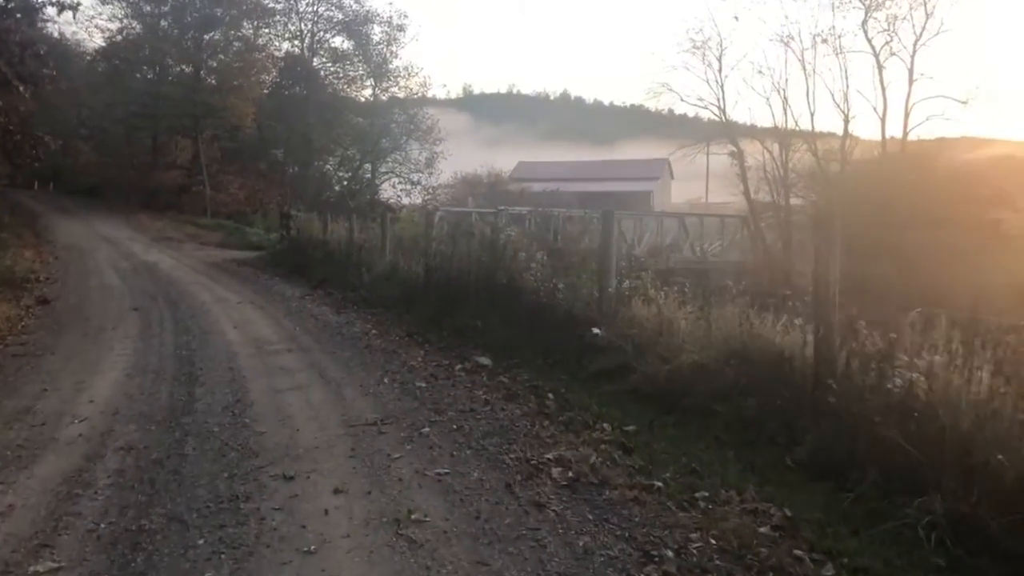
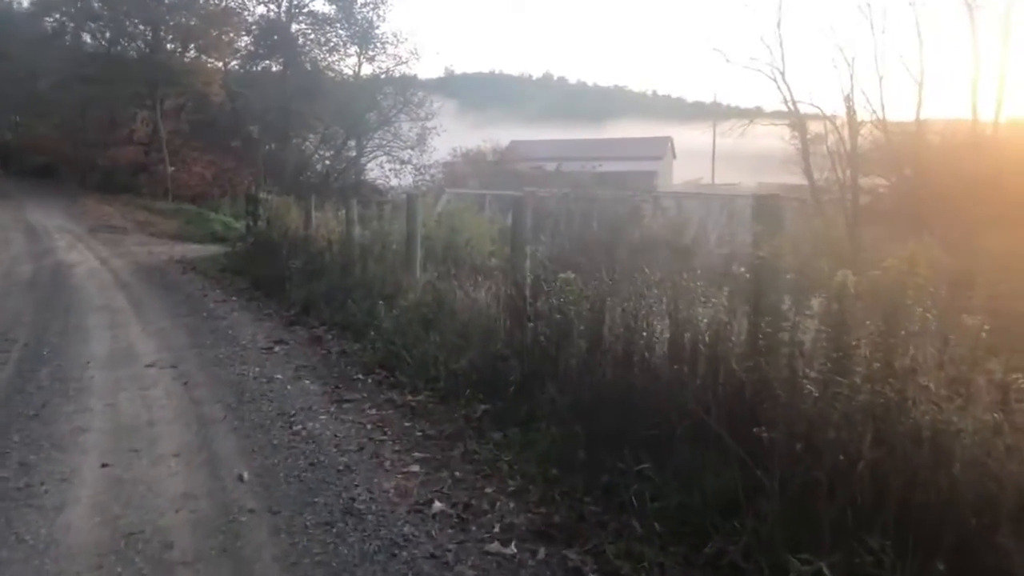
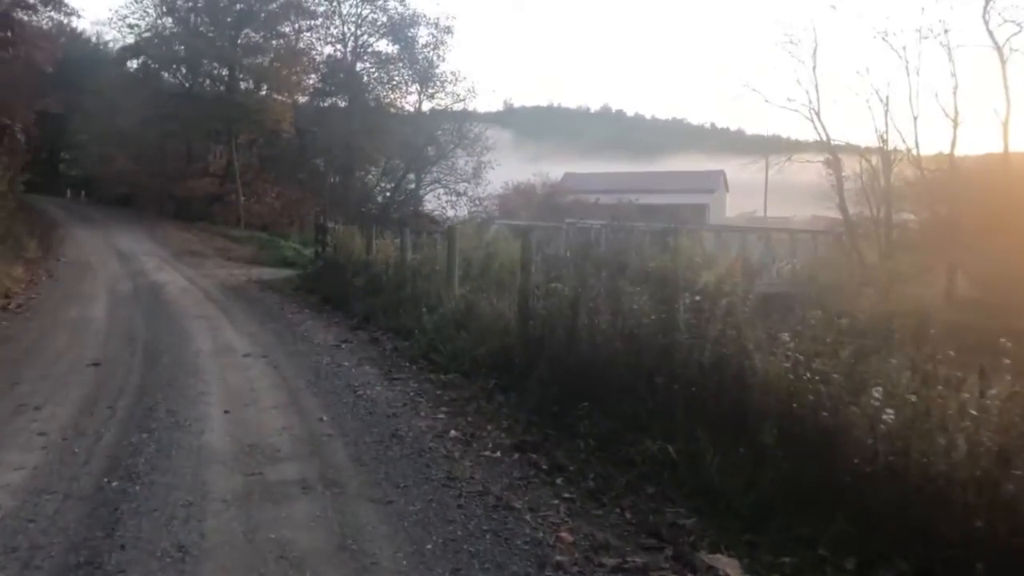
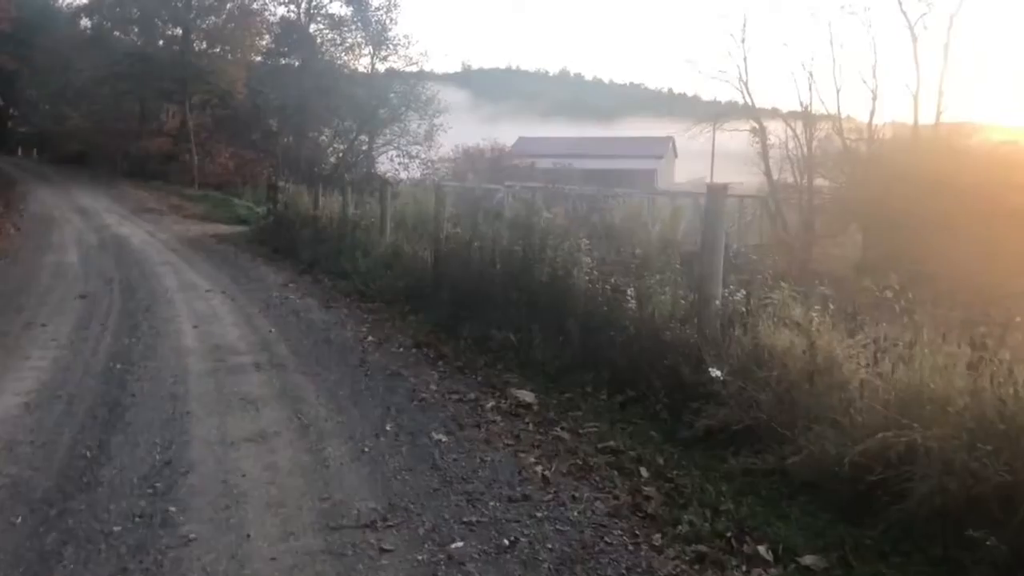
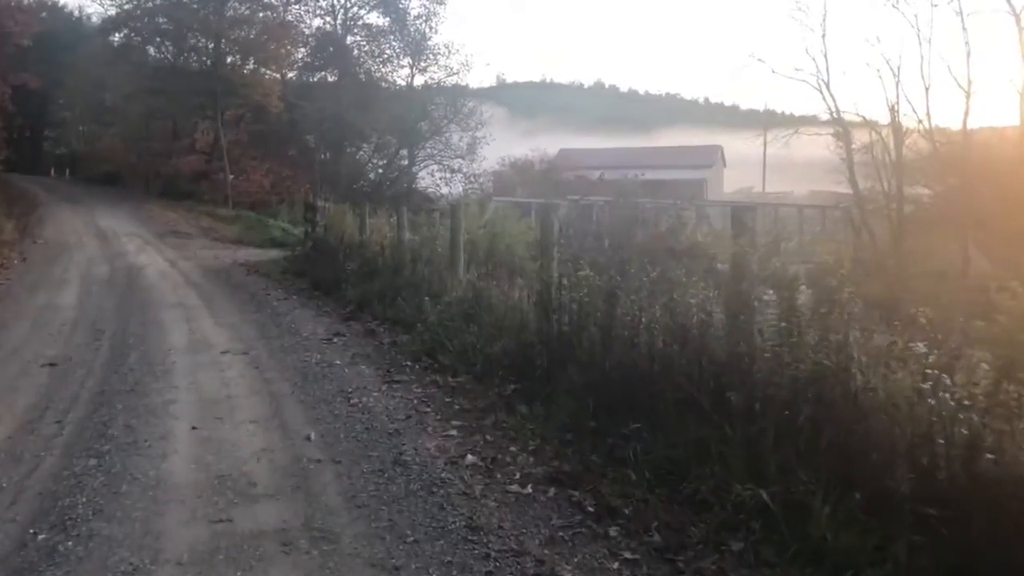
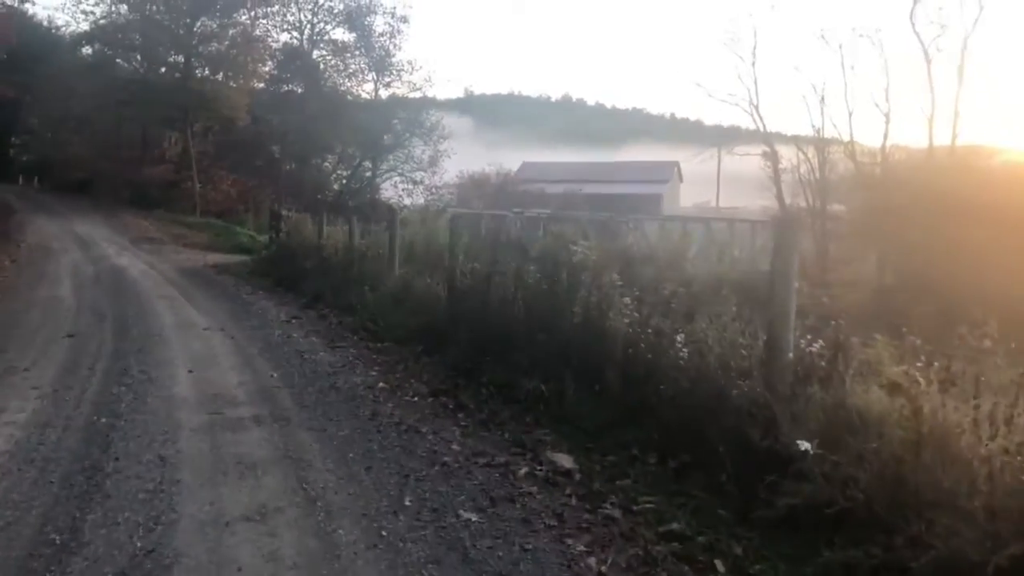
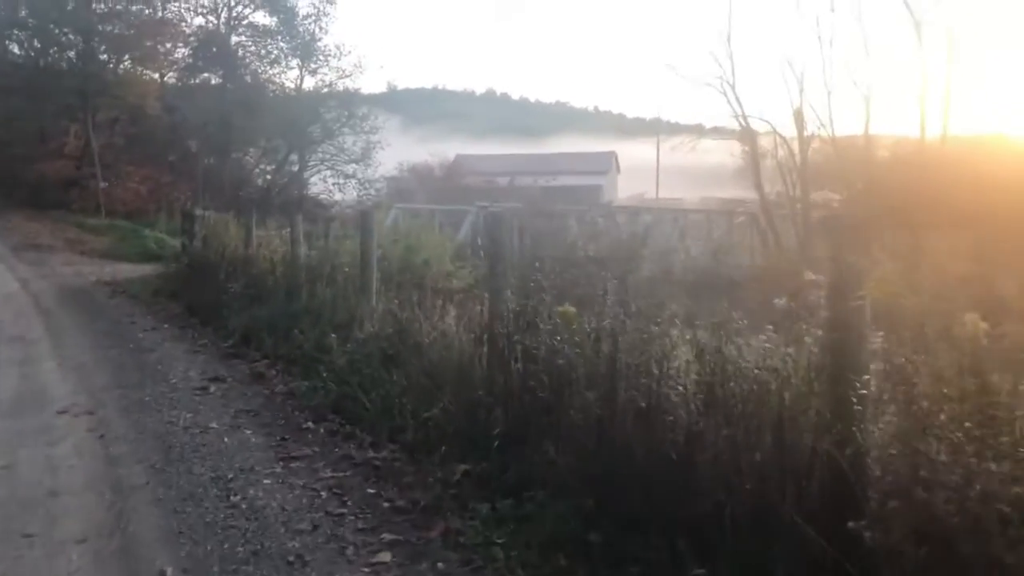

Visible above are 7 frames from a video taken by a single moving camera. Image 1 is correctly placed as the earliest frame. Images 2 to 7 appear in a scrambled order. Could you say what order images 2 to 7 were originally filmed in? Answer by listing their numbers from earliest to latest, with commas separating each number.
4, 6, 3, 5, 2, 7
